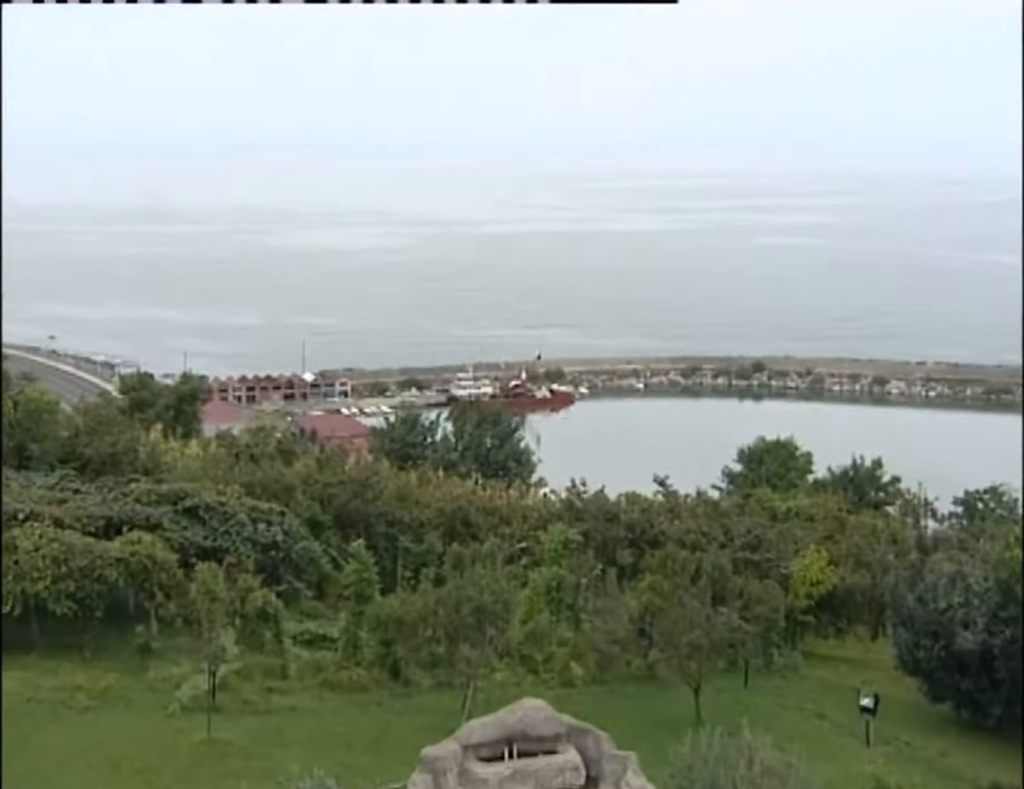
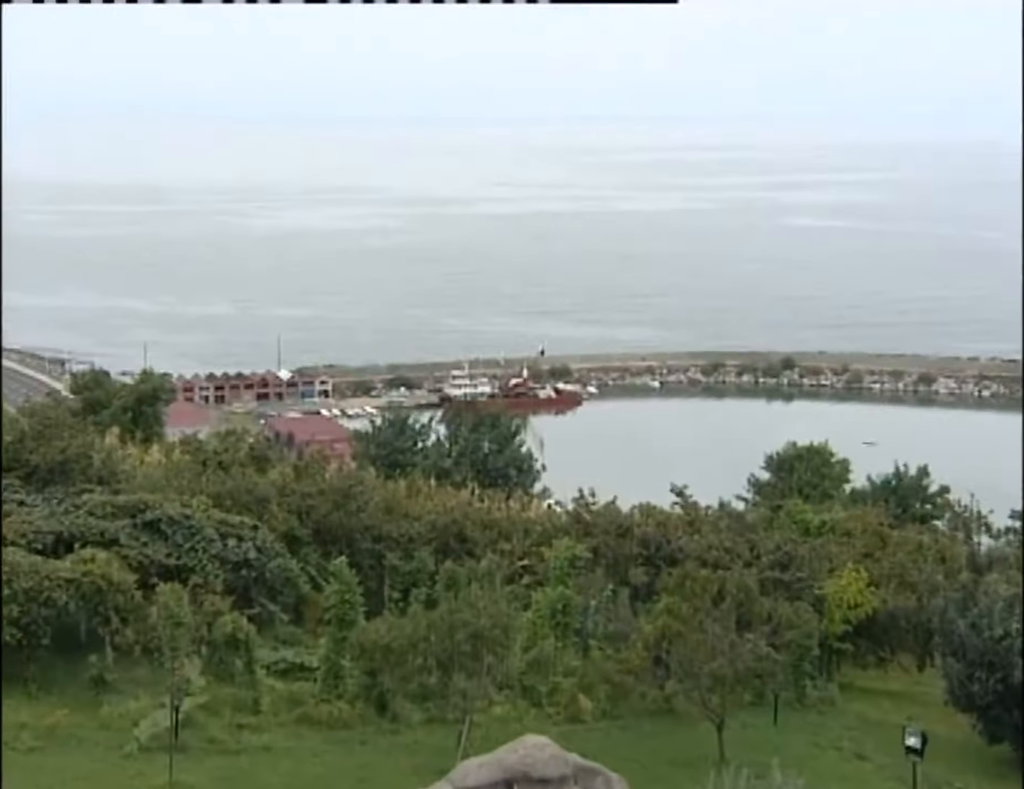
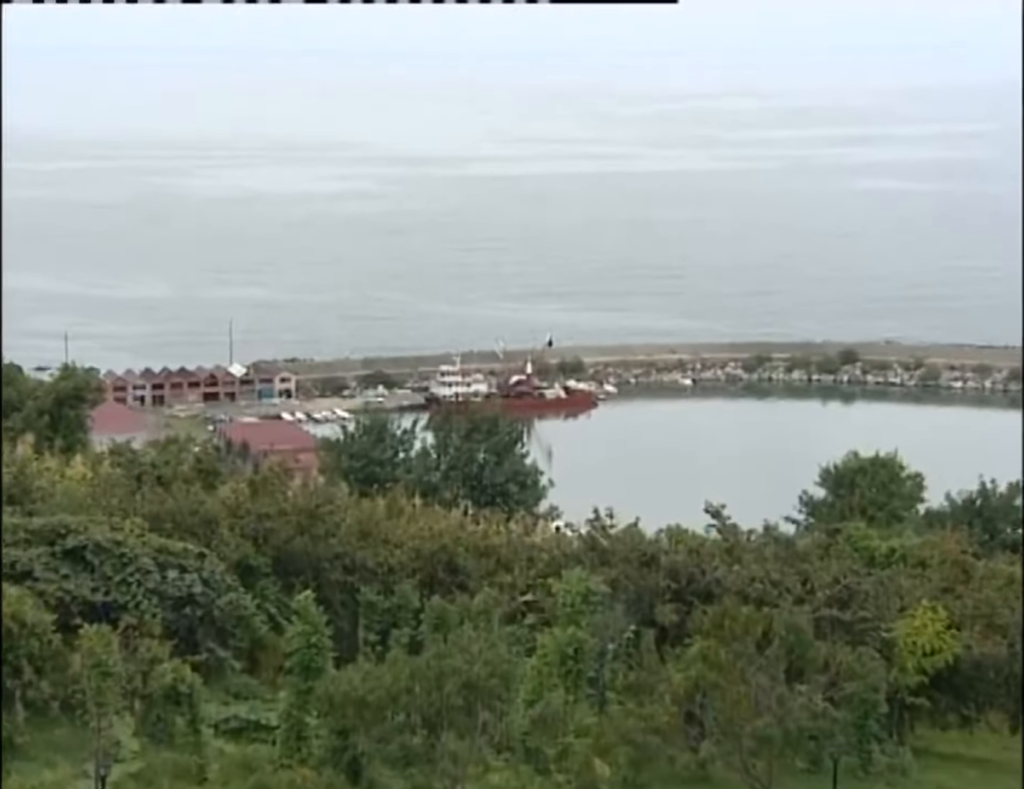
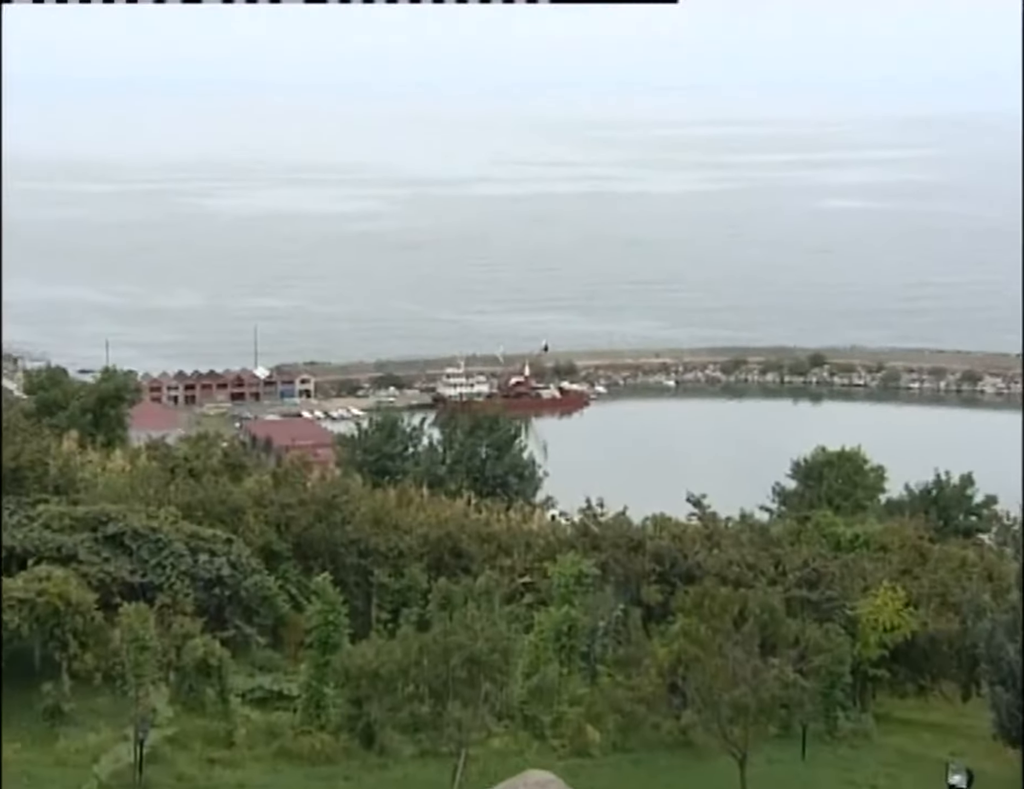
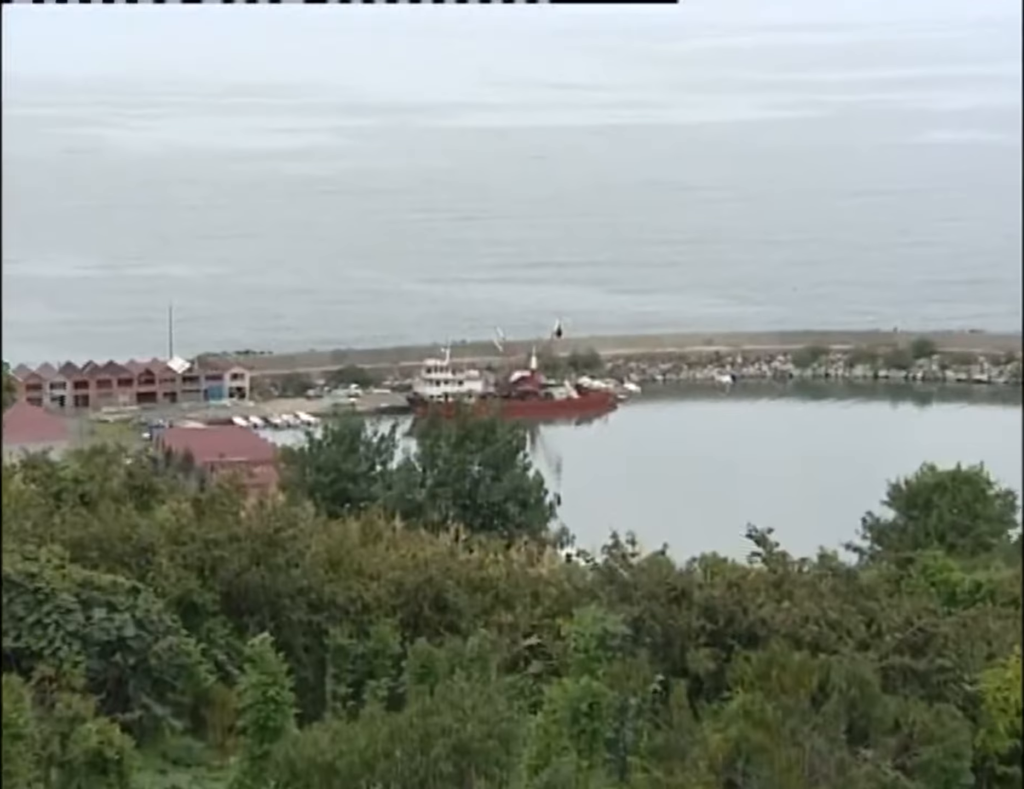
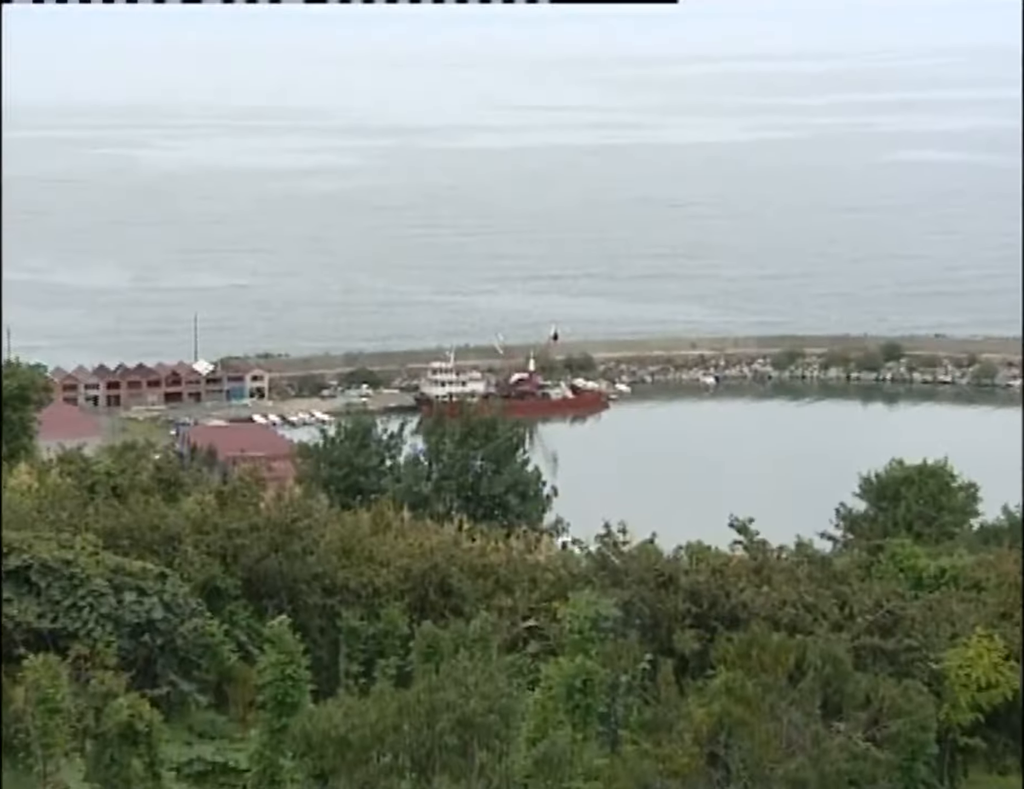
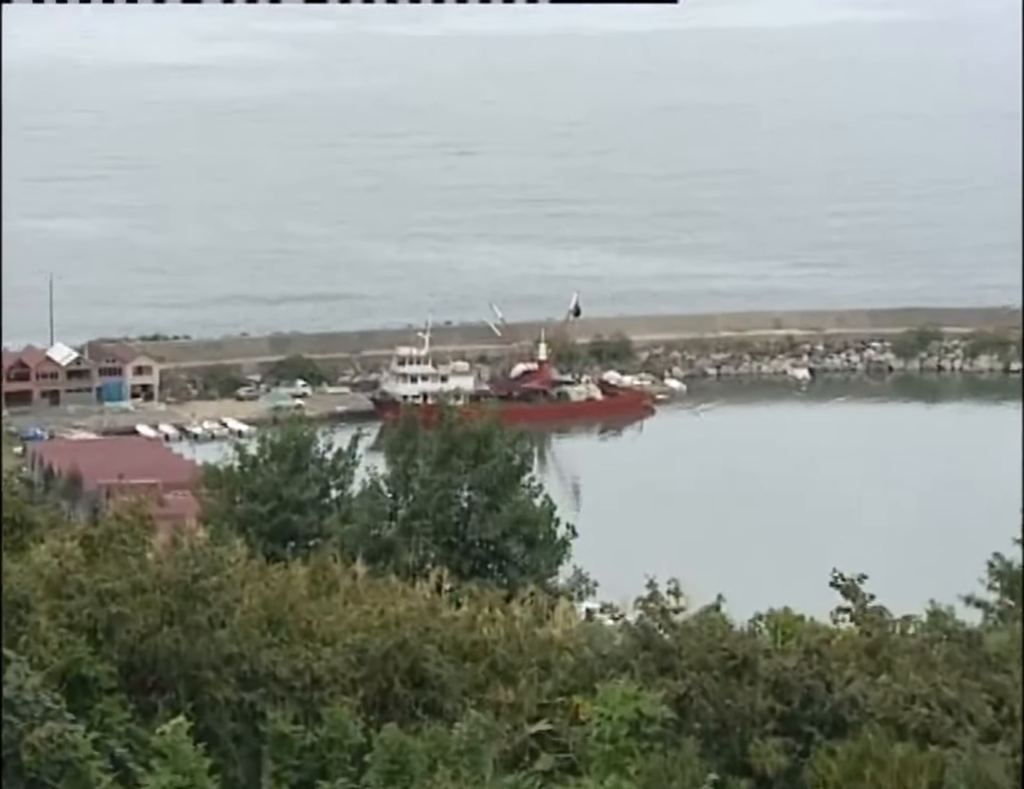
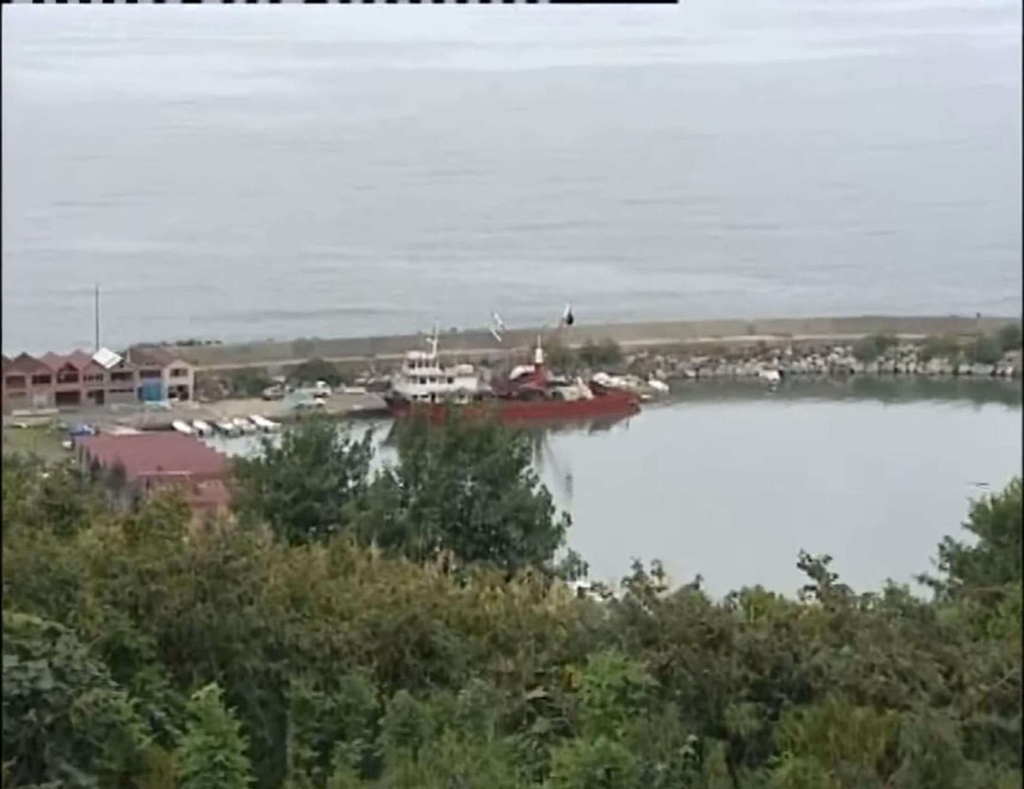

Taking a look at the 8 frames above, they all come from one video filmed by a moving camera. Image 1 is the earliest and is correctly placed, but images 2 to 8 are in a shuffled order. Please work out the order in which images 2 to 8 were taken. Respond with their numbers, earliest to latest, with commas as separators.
2, 4, 3, 6, 5, 8, 7
